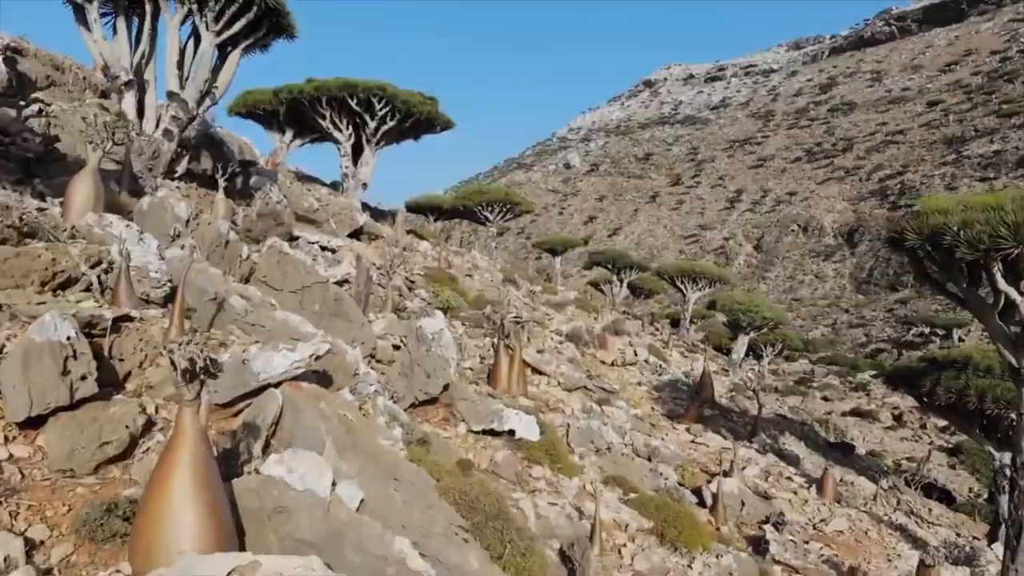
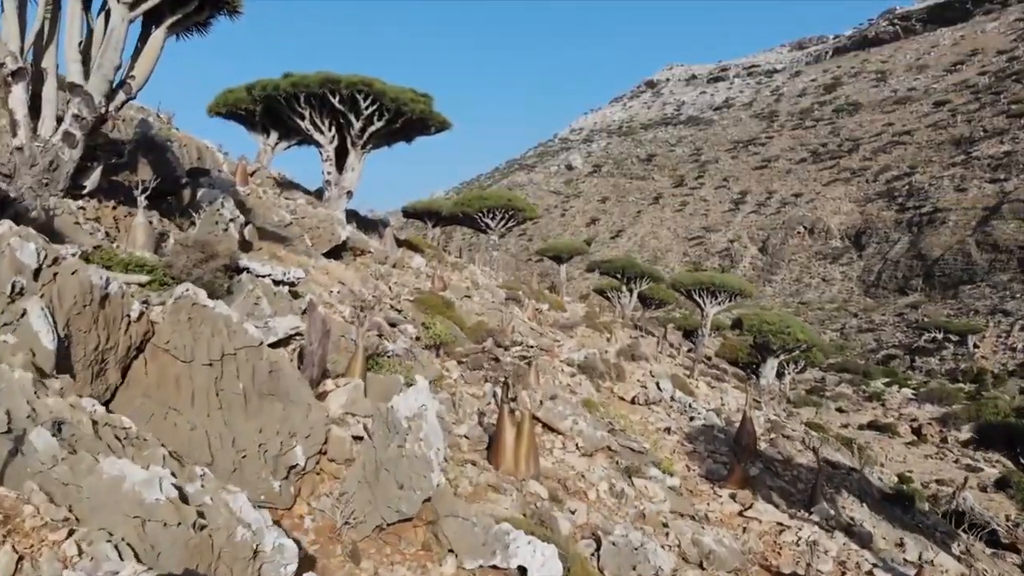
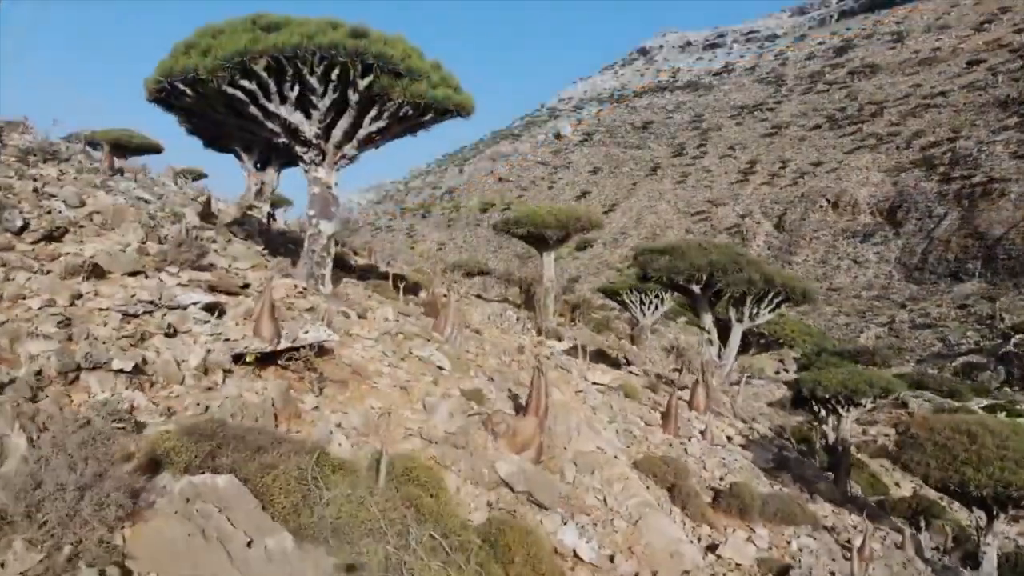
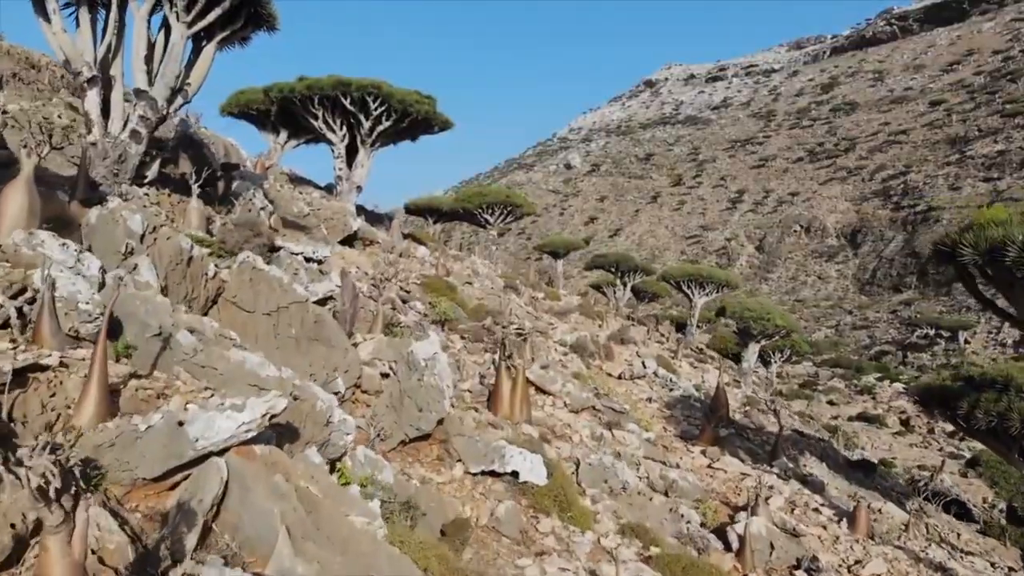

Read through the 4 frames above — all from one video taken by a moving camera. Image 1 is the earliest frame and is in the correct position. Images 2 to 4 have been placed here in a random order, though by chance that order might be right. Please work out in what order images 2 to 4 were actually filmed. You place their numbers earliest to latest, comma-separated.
4, 2, 3
